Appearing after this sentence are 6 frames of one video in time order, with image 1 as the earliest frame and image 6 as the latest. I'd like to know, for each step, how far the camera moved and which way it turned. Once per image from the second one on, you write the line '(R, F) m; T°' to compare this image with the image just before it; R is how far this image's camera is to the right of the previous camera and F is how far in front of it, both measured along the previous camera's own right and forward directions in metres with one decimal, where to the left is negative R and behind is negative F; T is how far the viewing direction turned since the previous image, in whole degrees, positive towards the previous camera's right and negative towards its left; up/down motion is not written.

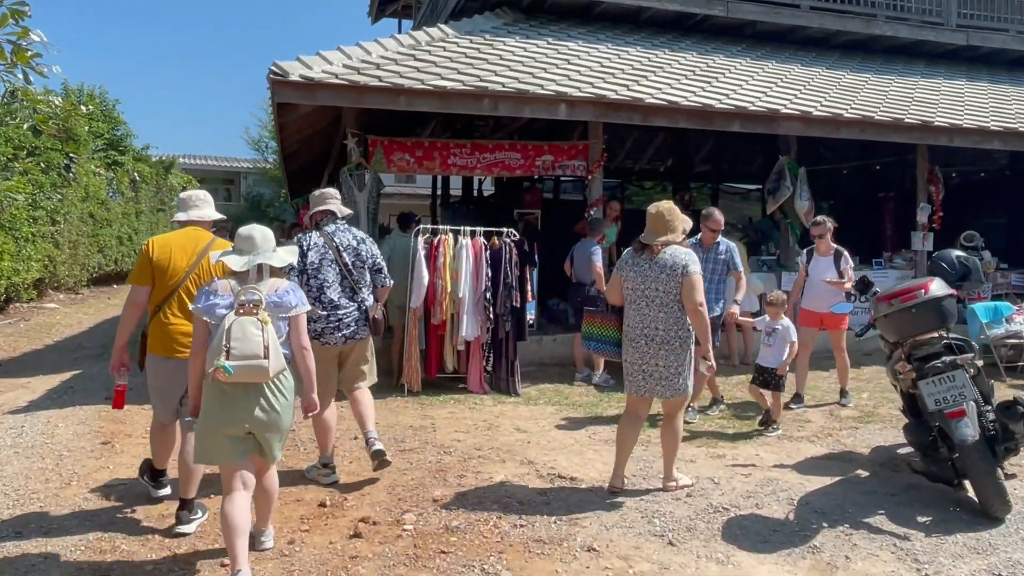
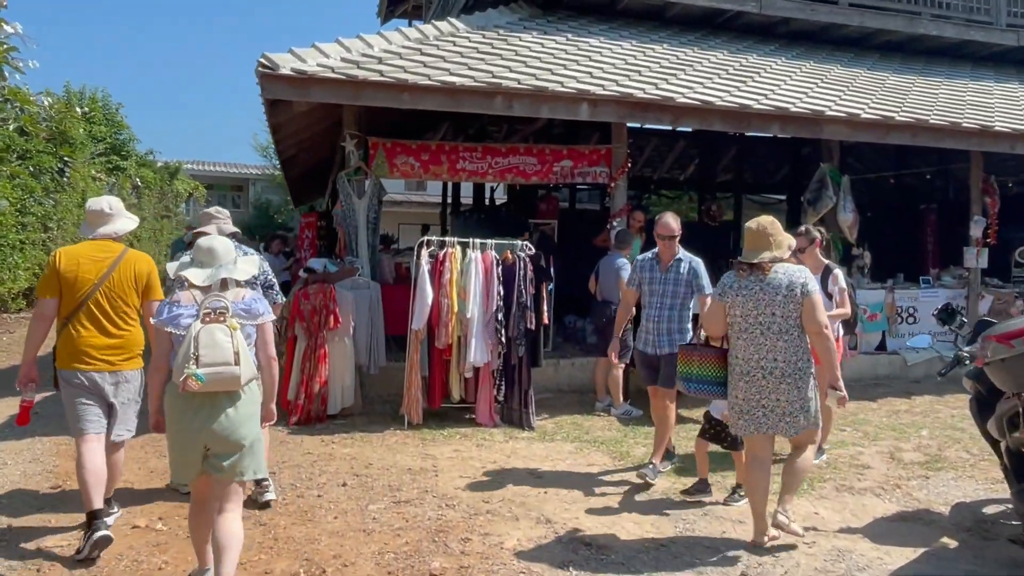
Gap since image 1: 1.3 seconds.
(0.0, +0.8) m; -1°
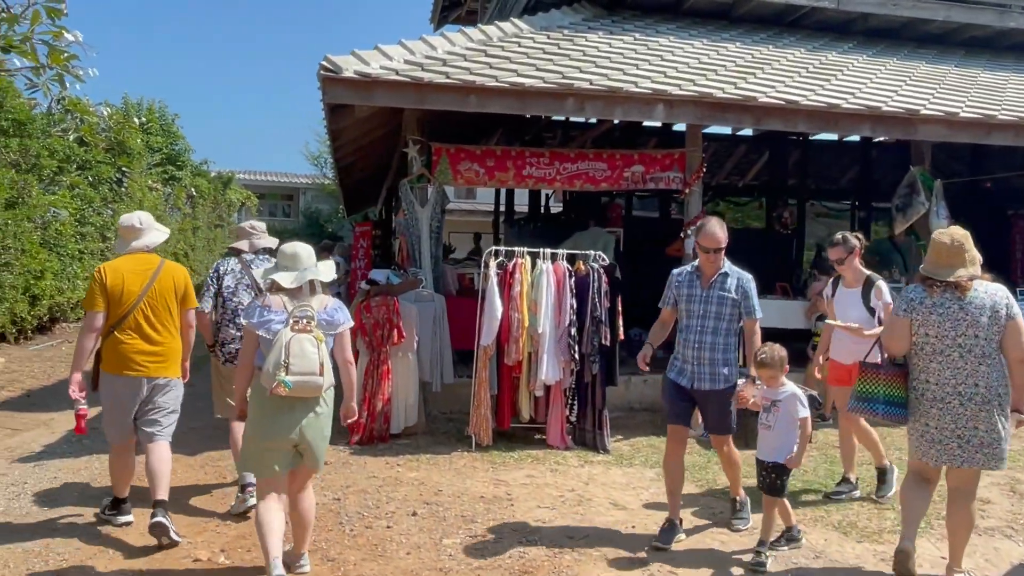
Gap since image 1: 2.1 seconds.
(-0.2, +0.4) m; -3°
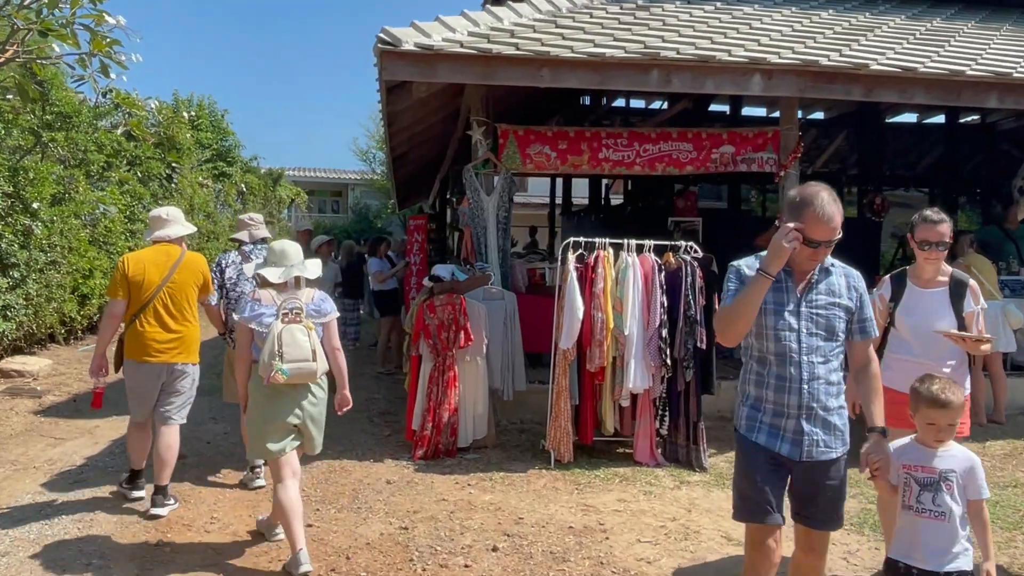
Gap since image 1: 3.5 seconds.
(-0.3, +0.7) m; -3°
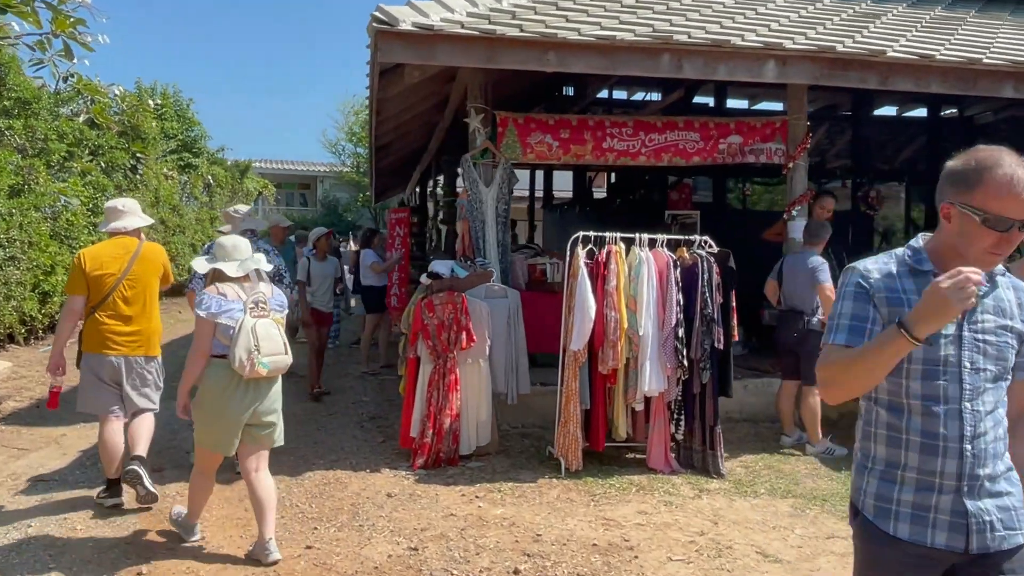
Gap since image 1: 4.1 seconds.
(-0.3, +0.4) m; +2°
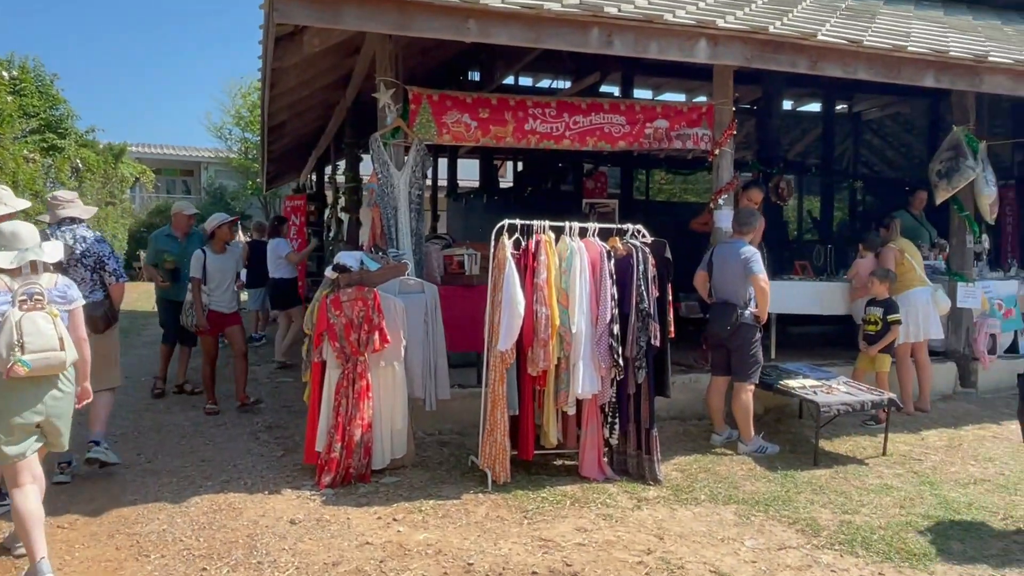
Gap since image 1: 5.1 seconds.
(-0.1, +0.5) m; +8°
